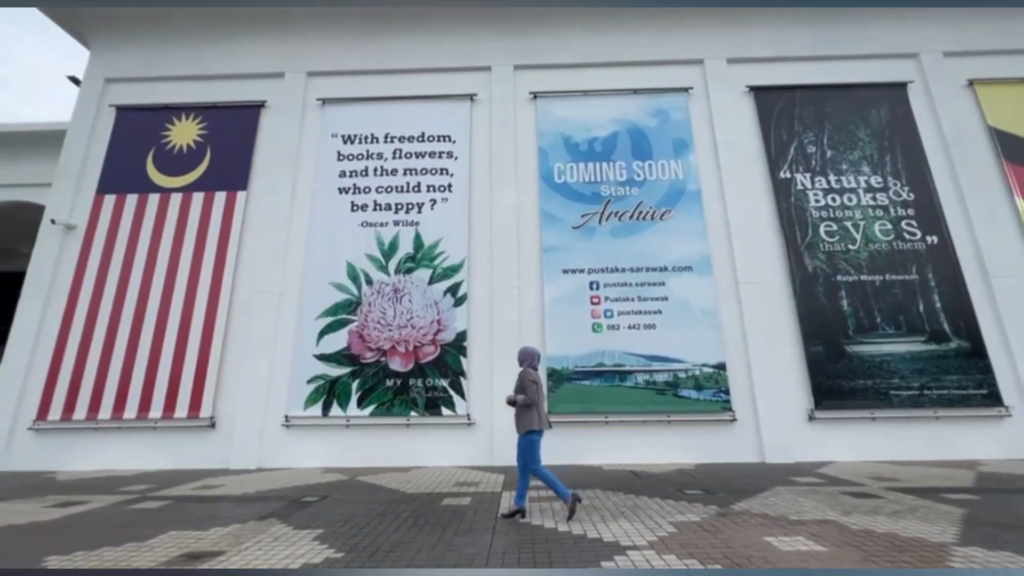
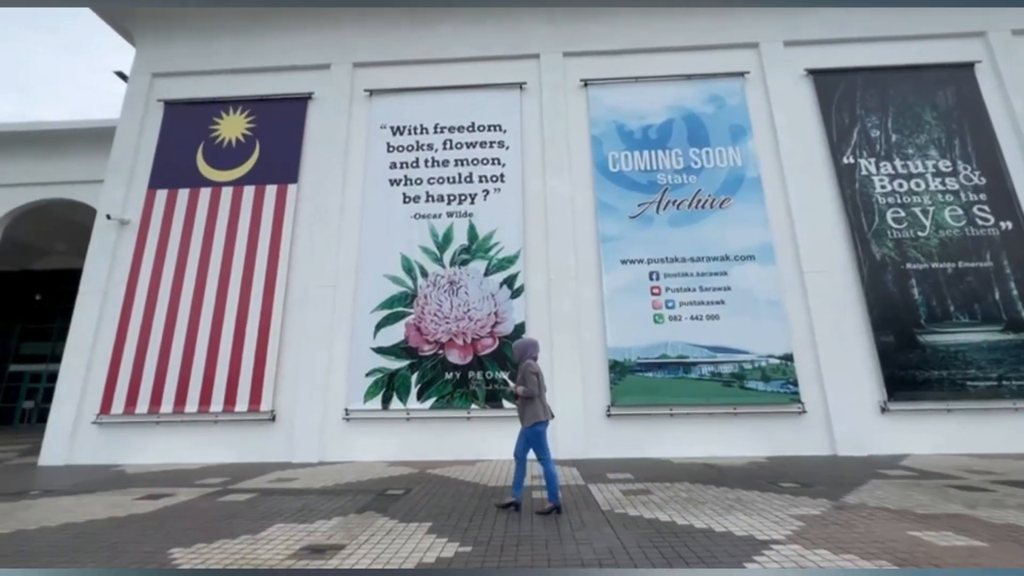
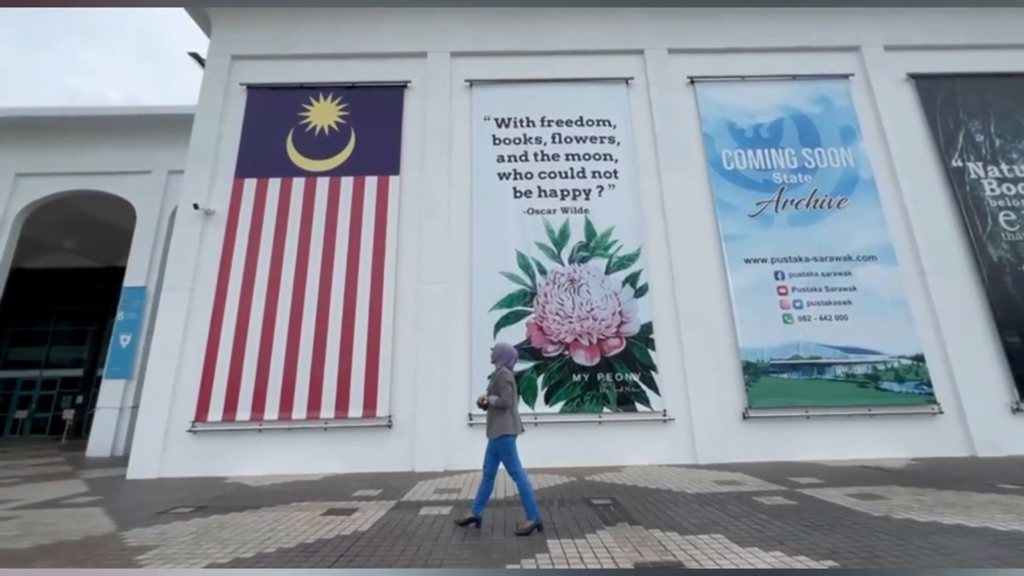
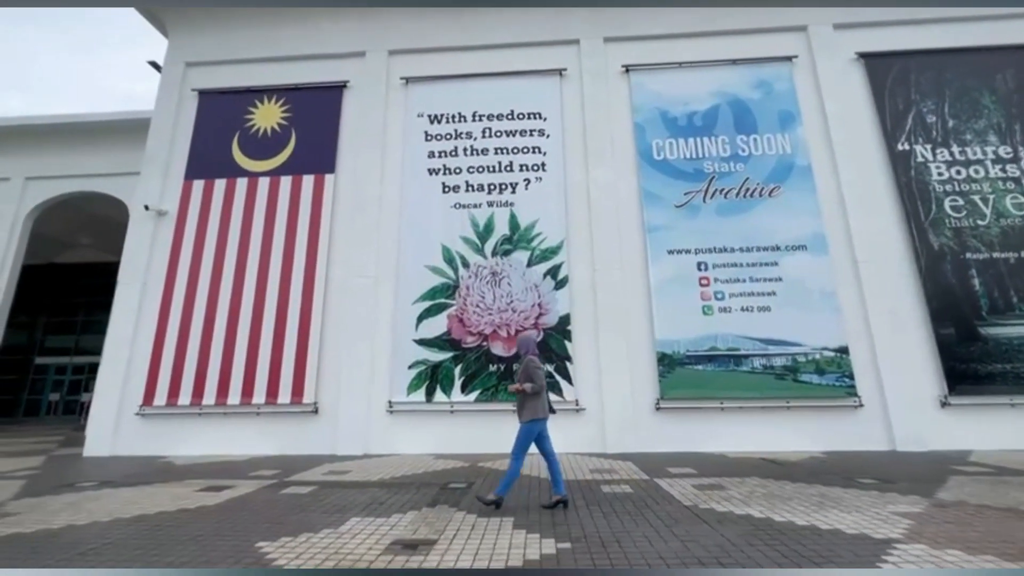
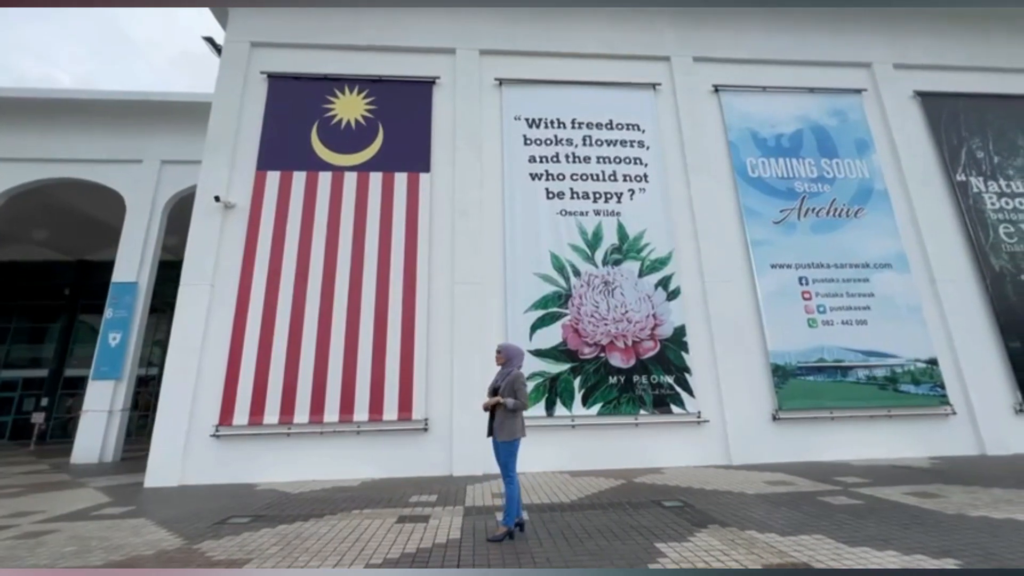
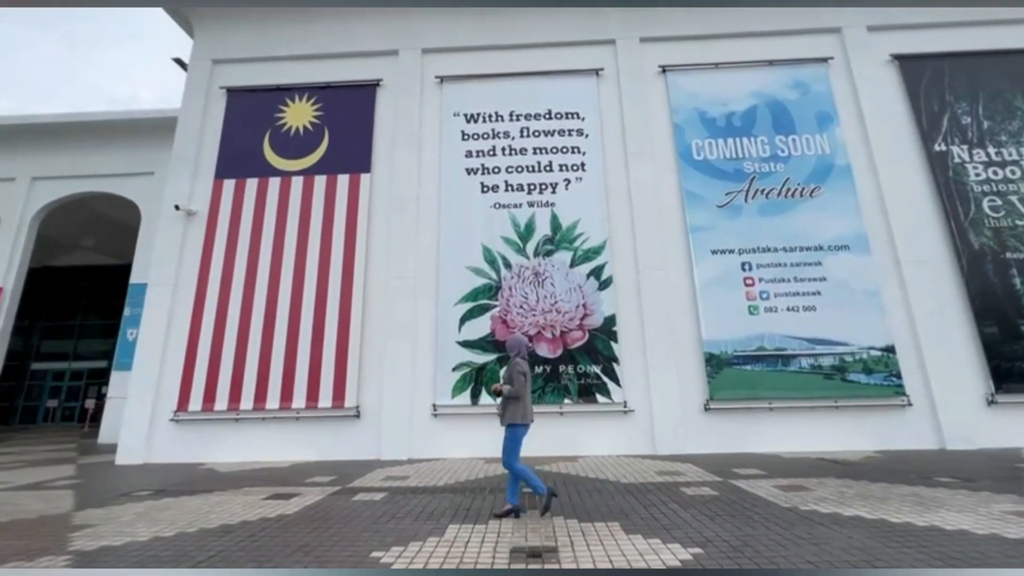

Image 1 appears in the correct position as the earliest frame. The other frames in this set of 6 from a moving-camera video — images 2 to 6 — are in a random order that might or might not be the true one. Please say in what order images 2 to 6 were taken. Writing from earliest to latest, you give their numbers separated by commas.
2, 4, 6, 3, 5
